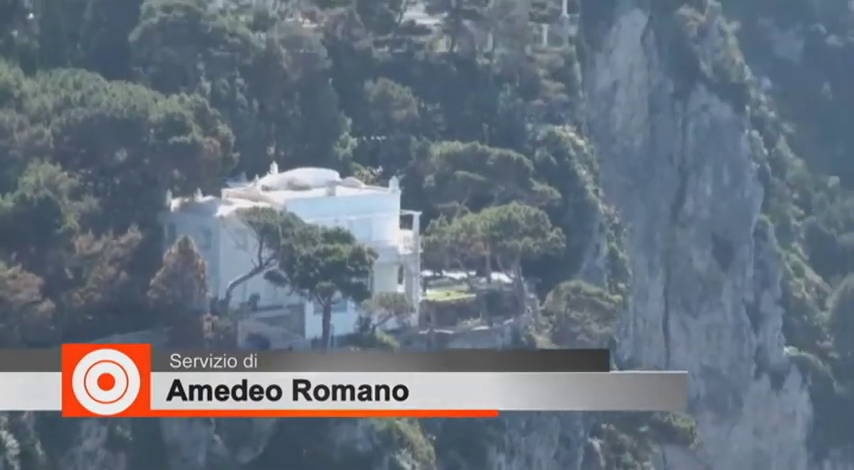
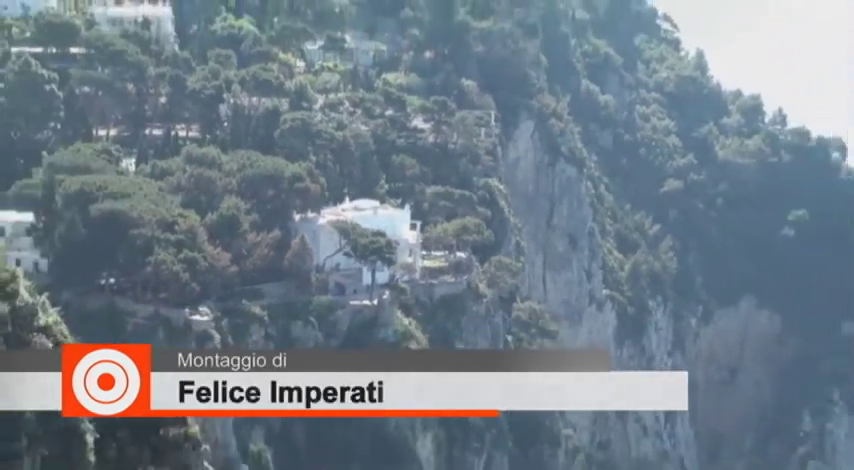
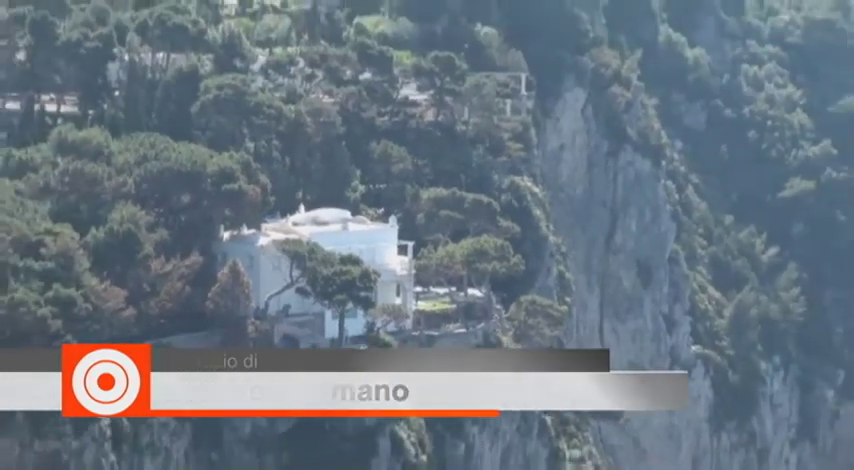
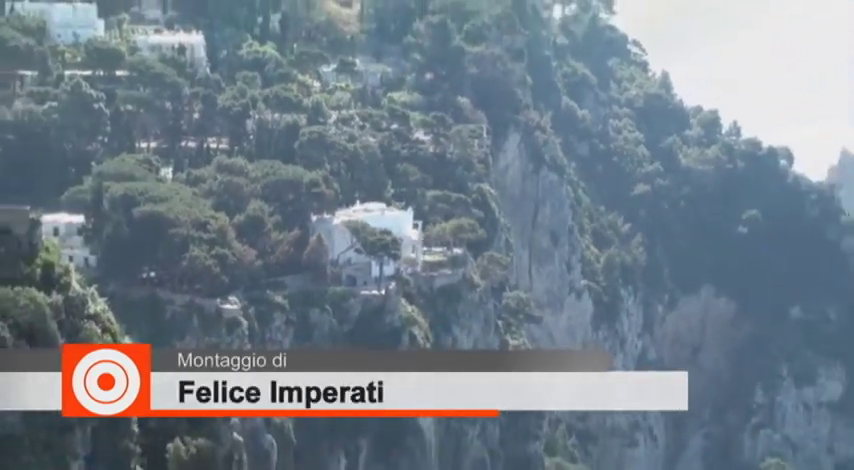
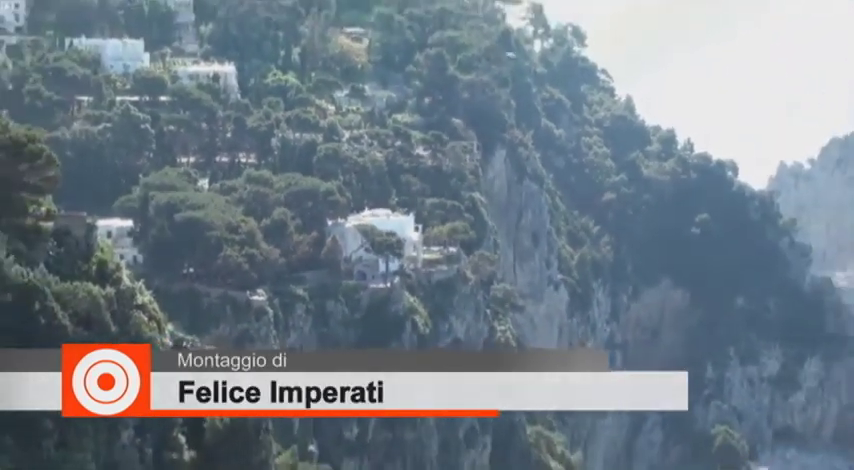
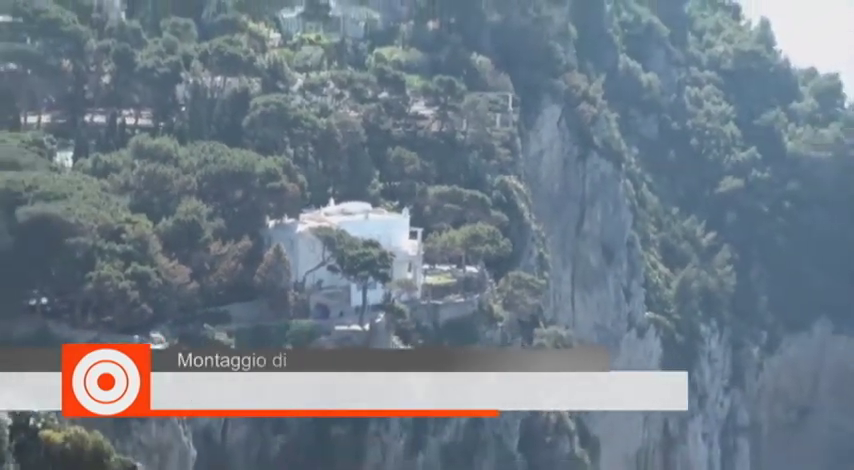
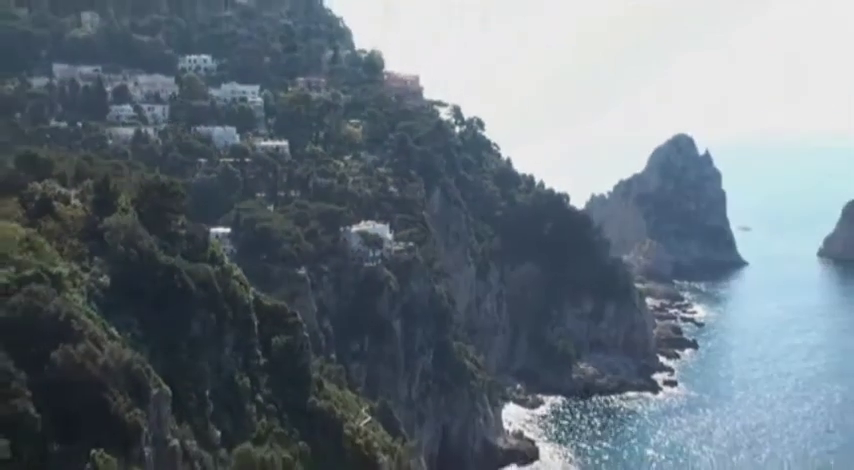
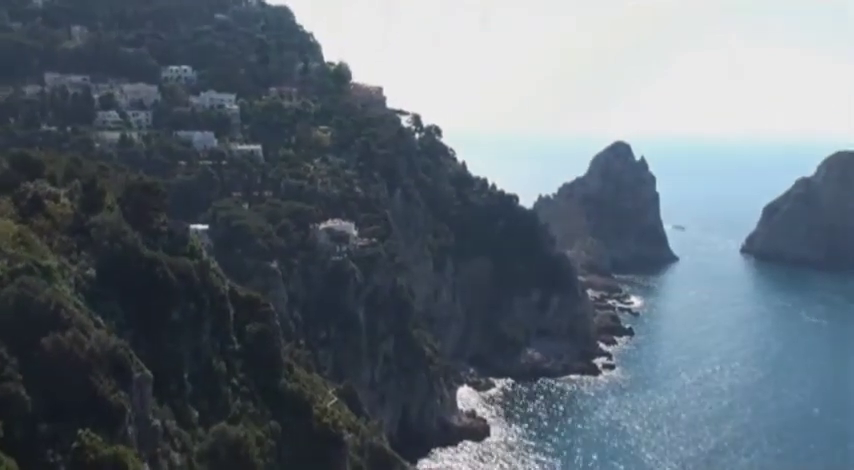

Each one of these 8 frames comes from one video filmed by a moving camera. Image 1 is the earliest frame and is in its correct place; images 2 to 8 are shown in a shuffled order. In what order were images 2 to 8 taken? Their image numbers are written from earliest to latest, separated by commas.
3, 6, 2, 4, 5, 7, 8
